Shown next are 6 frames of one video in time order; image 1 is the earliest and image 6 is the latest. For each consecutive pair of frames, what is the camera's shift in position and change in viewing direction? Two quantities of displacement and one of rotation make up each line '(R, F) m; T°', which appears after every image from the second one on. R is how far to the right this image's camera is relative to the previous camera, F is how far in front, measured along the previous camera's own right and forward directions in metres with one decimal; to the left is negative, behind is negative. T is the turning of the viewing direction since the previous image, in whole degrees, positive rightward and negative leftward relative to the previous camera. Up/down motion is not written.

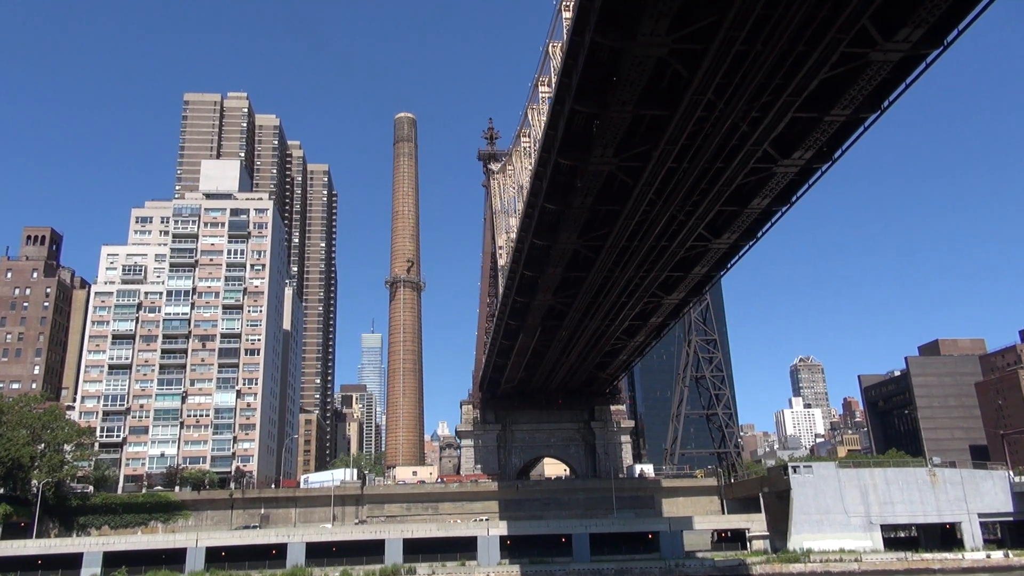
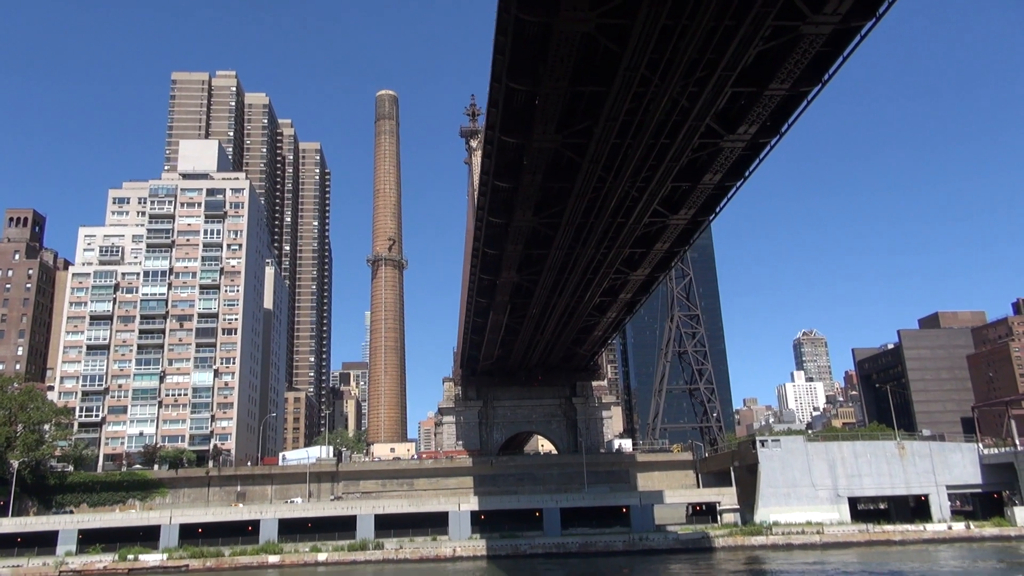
(+2.7, 0.0) m; 0°
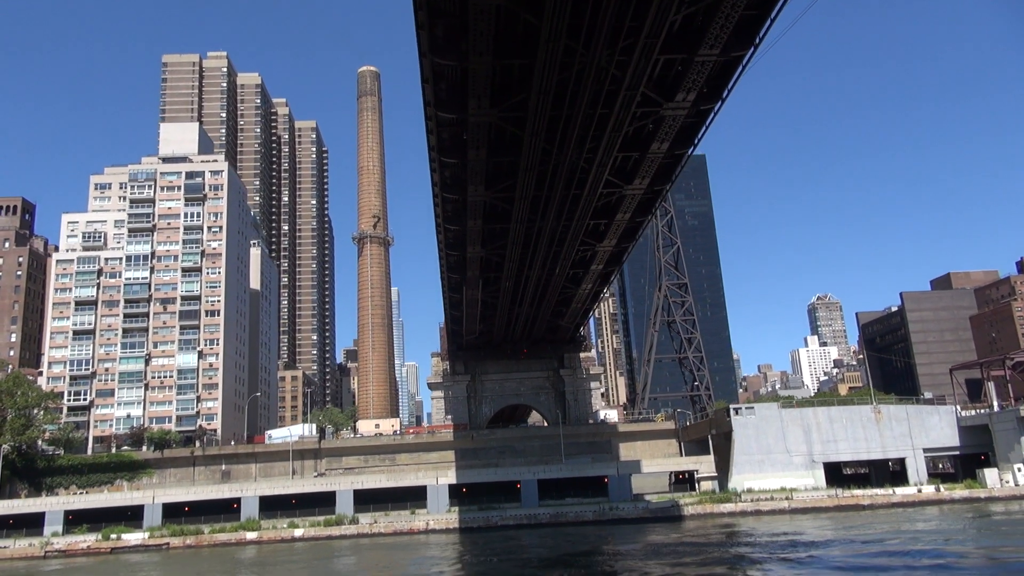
(+3.2, +0.1) m; -1°
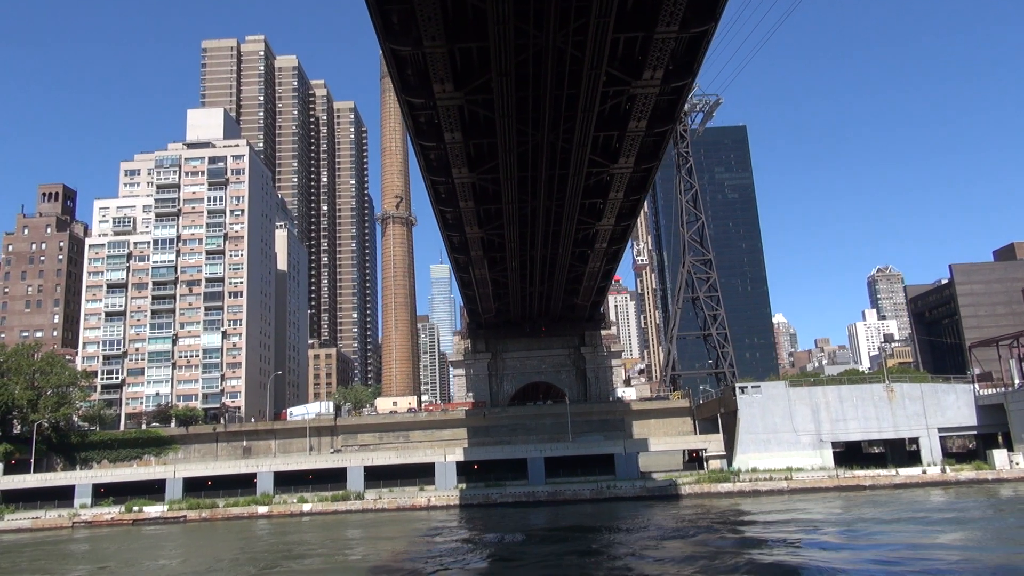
(+3.7, 0.0) m; -4°
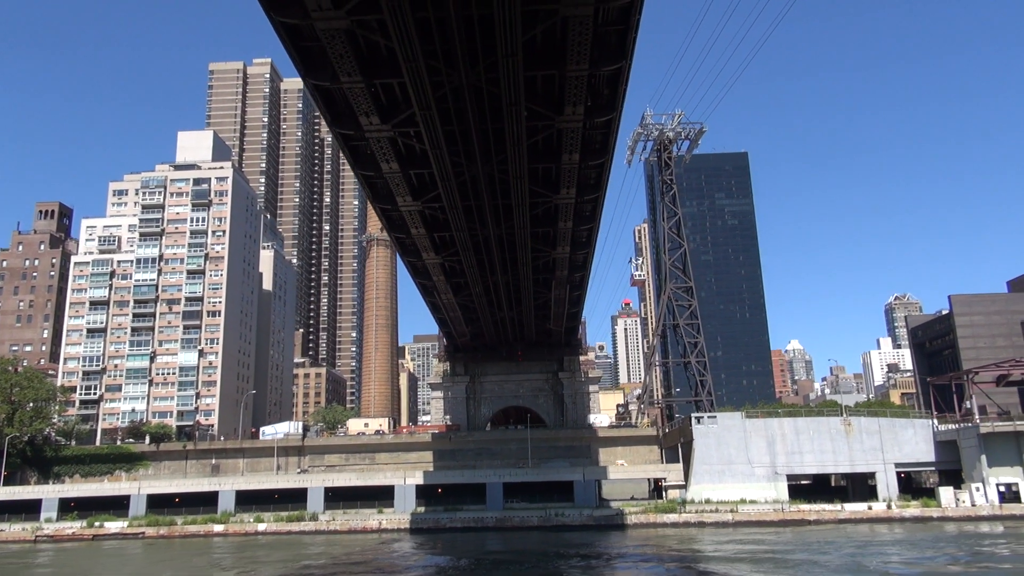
(+4.2, -0.5) m; -1°
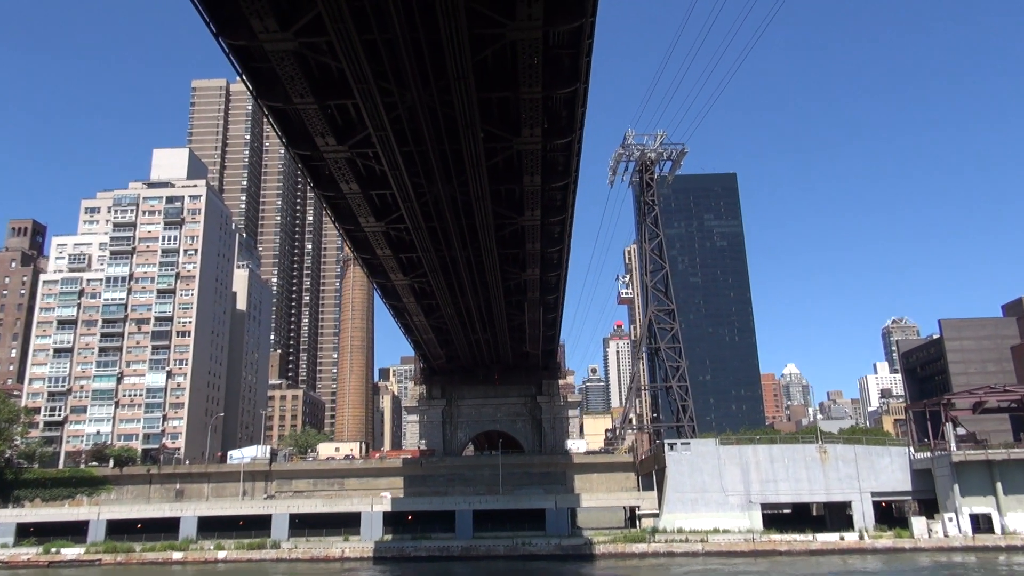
(+1.5, +0.9) m; +1°
